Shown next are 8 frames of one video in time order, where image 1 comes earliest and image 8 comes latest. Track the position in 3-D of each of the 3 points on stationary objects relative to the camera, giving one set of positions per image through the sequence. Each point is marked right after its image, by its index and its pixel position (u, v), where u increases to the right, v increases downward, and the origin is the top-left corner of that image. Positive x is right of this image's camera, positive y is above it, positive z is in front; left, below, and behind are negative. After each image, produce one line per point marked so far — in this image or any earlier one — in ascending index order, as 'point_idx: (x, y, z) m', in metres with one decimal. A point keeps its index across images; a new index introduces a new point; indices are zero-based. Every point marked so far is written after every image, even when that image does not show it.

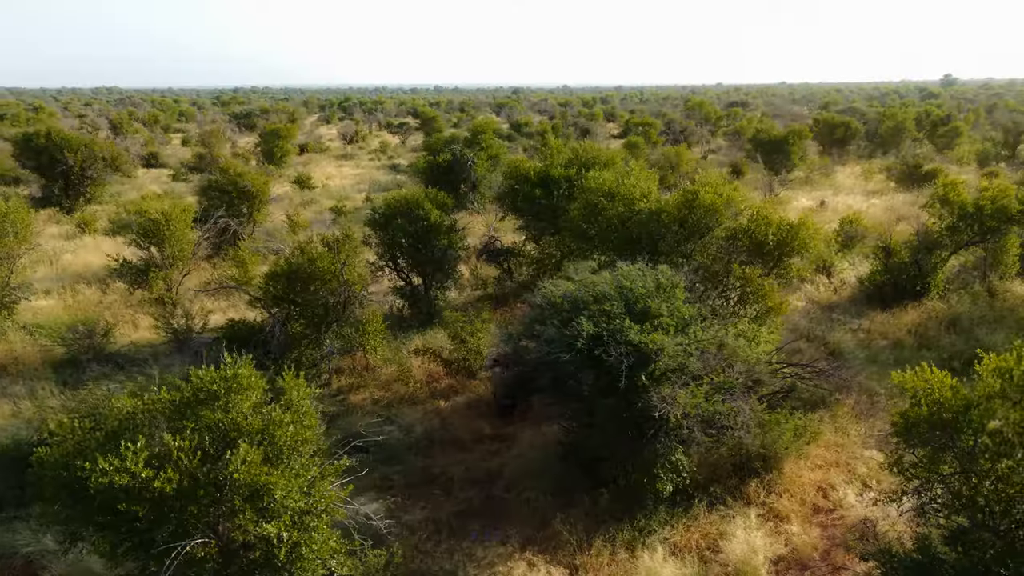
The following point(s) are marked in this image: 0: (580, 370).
0: (+0.6, -0.7, +6.8) m
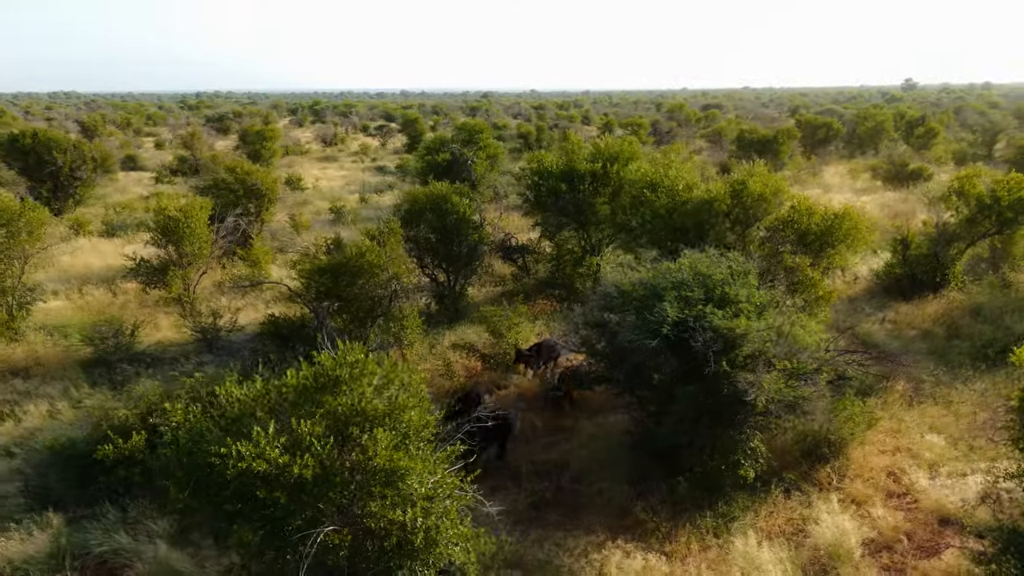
0: (+1.3, -0.6, +6.8) m
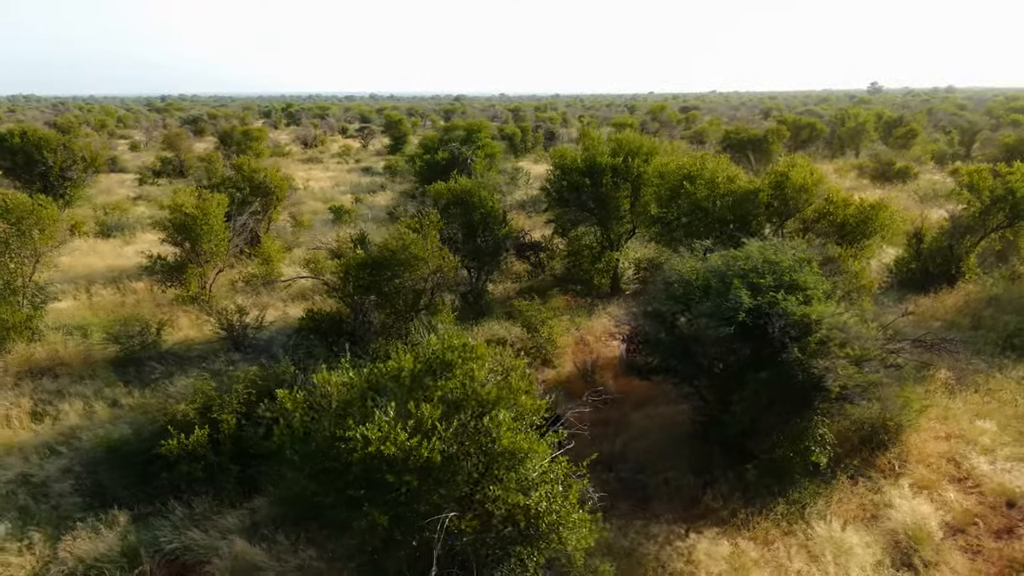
0: (+1.9, -0.5, +6.8) m
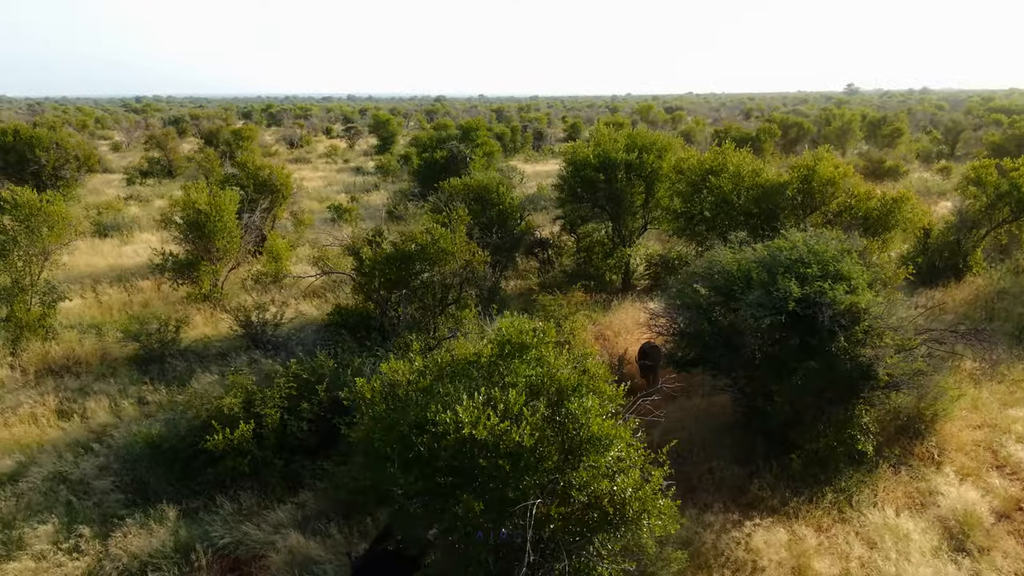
0: (+2.3, -0.4, +6.8) m
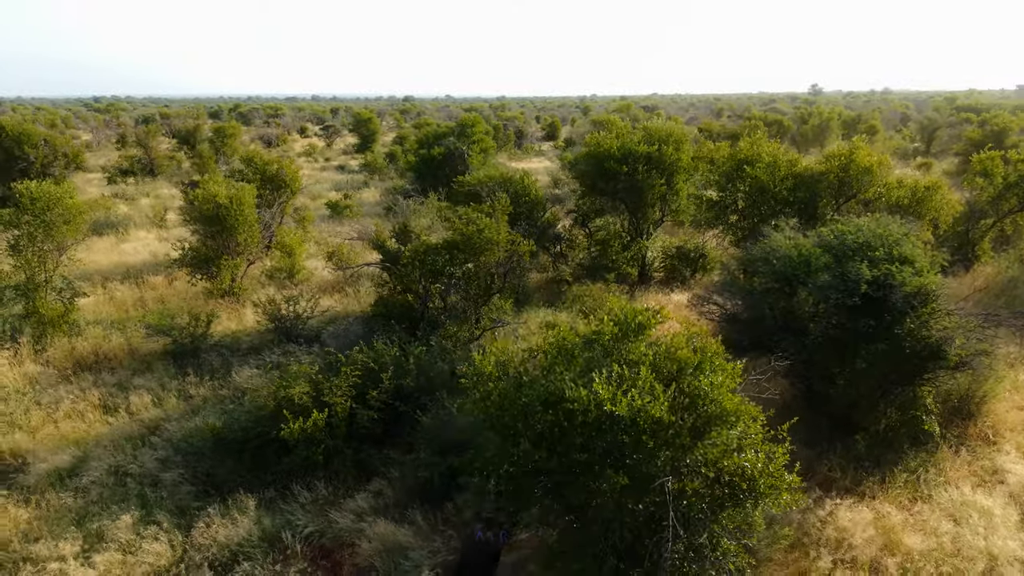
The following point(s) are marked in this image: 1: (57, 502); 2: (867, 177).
0: (+2.9, -0.2, +6.9) m
1: (-3.6, -1.7, +6.3) m
2: (+4.3, +1.3, +9.6) m
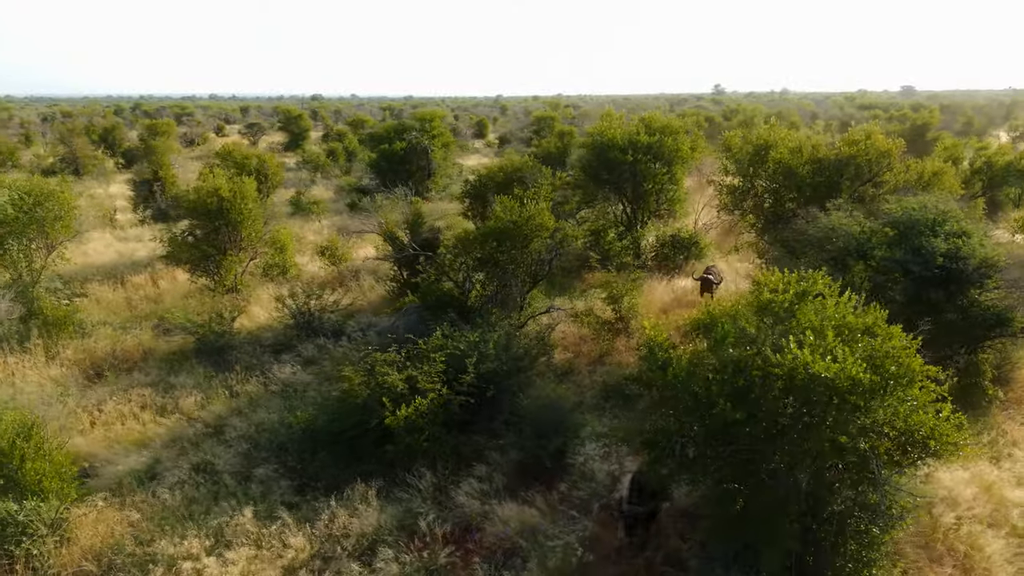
0: (+3.7, 0.0, +7.2) m
1: (-2.7, -1.6, +5.9) m
2: (+4.7, +1.6, +10.1) m
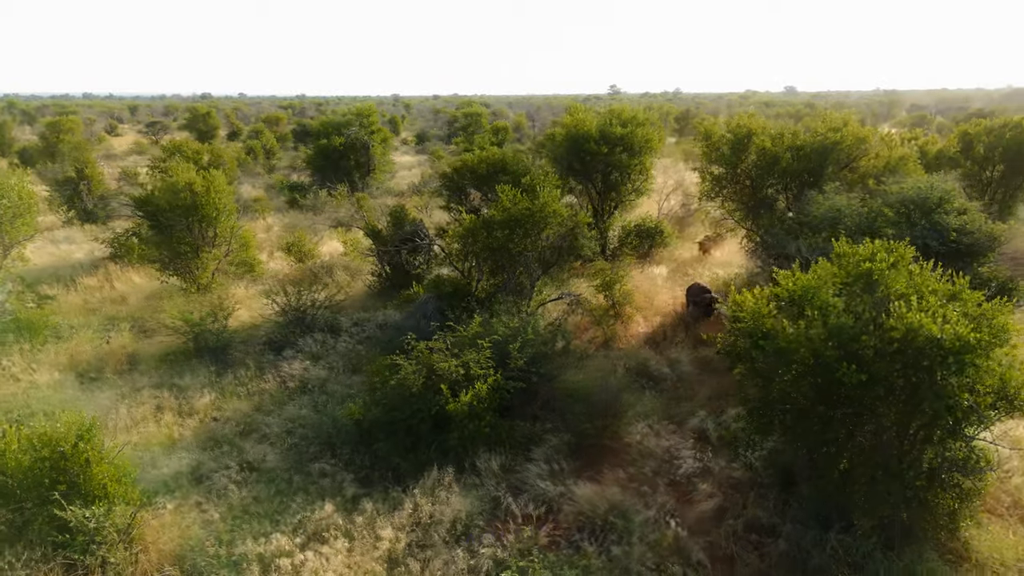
0: (+4.0, +0.2, +7.7) m
1: (-2.1, -1.5, +5.6) m
2: (+4.6, +1.9, +10.6) m
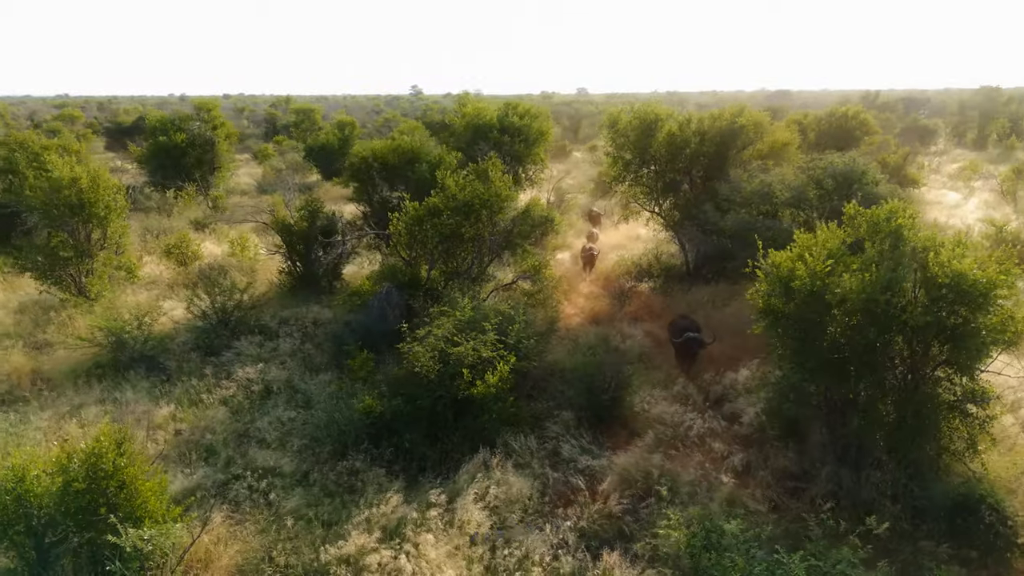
0: (+3.7, +0.6, +8.5) m
1: (-1.6, -1.4, +5.1) m
2: (+3.5, +2.3, +11.5) m
